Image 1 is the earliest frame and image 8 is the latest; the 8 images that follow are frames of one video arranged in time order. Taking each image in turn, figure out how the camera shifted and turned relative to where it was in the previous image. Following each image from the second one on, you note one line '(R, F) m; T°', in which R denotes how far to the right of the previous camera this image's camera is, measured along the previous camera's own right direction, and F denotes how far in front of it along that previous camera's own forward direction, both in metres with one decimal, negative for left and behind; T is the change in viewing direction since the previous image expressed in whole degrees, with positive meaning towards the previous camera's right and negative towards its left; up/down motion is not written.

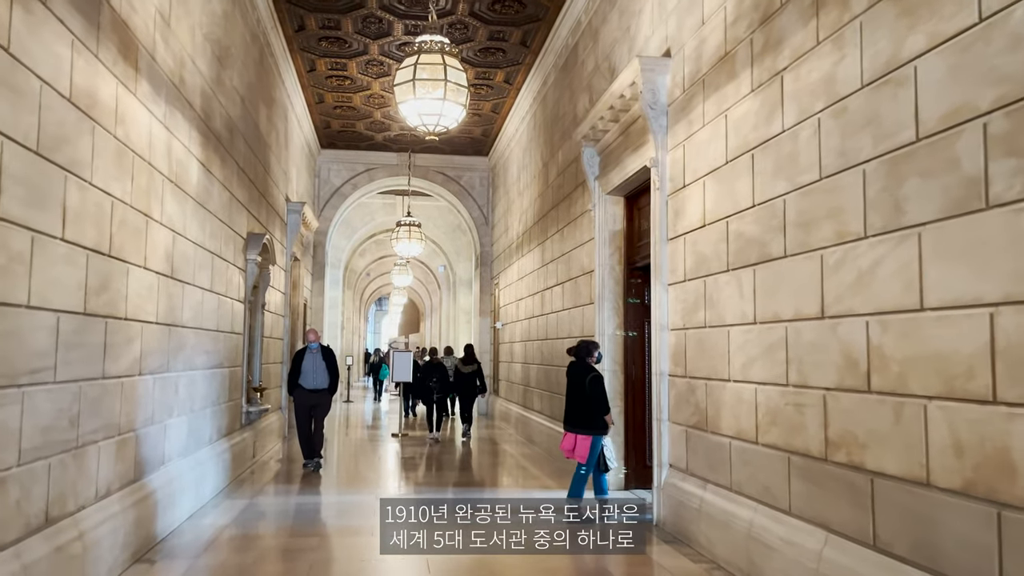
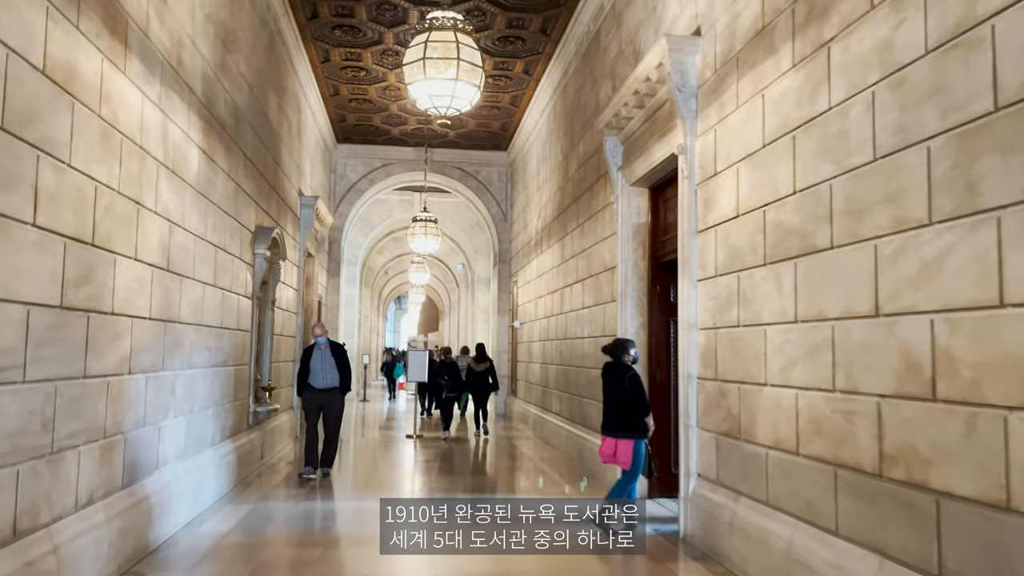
(0.0, +0.4) m; -1°
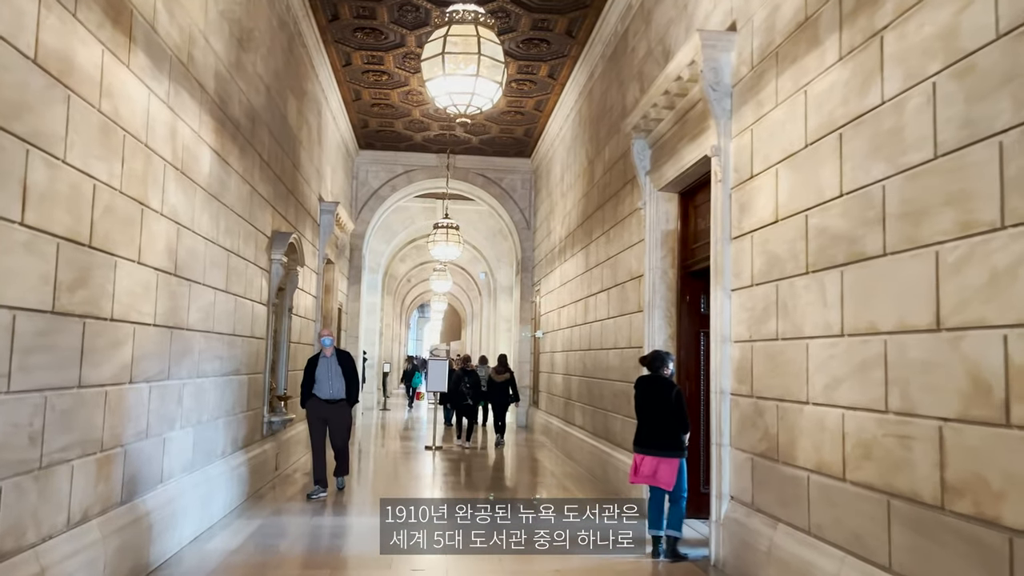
(0.0, +0.3) m; -2°
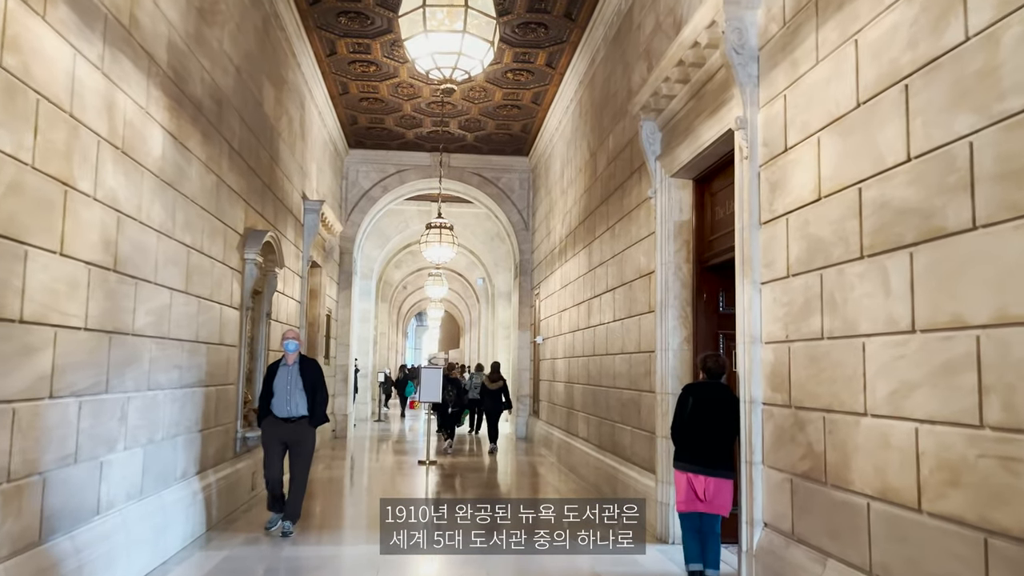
(0.0, +0.7) m; 0°
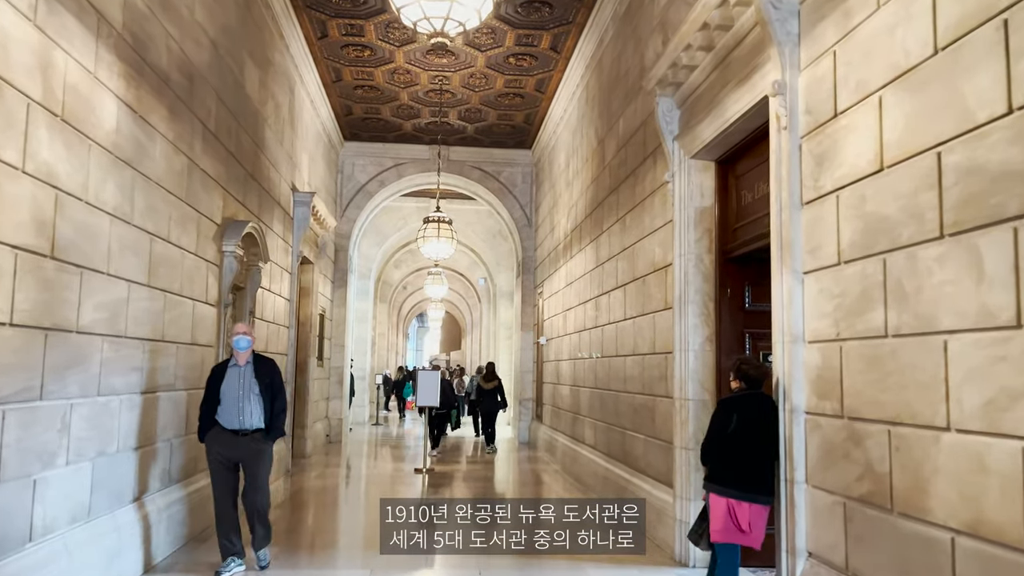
(0.0, +0.6) m; 0°
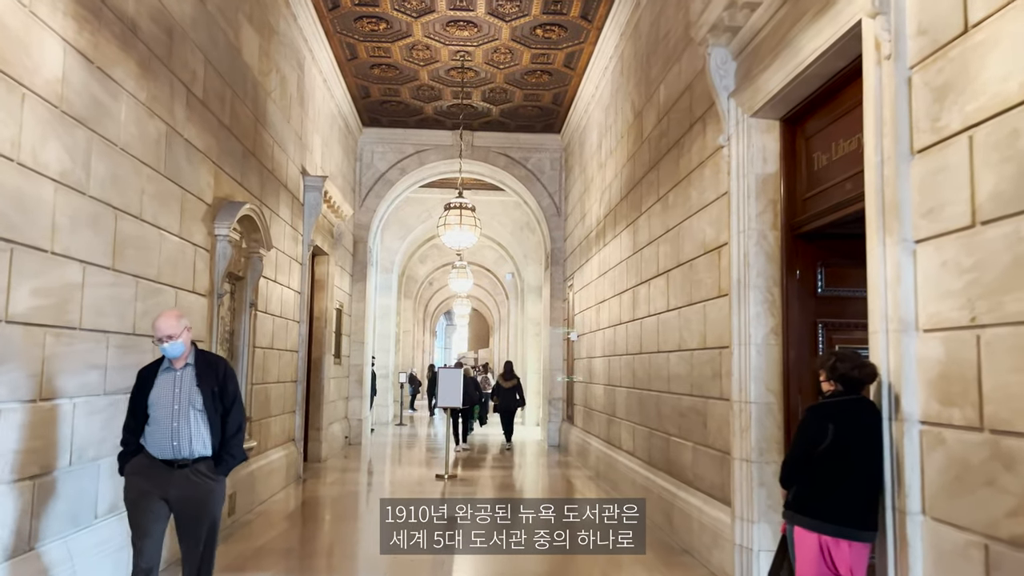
(0.0, +0.8) m; -2°
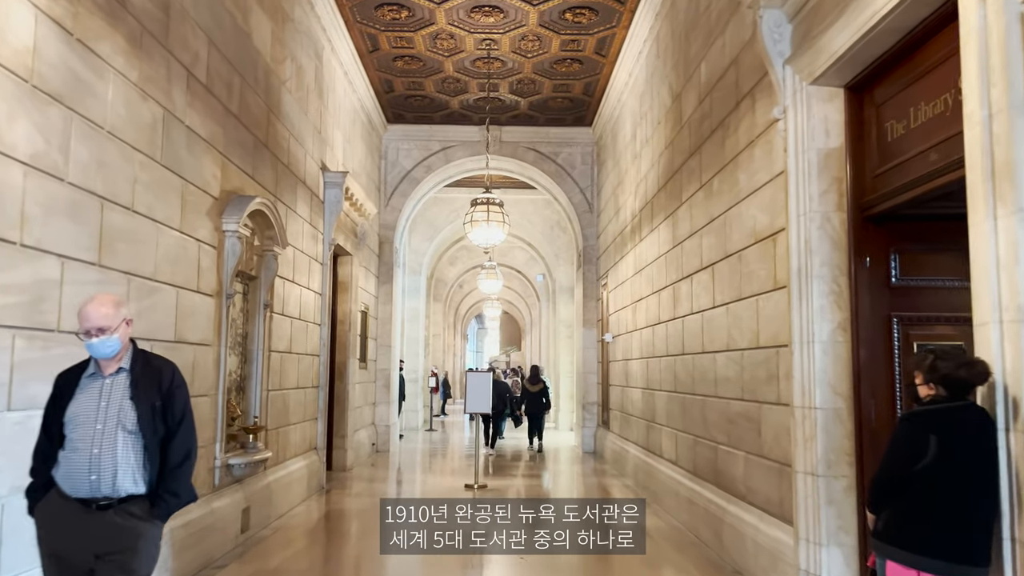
(0.0, +0.5) m; -2°
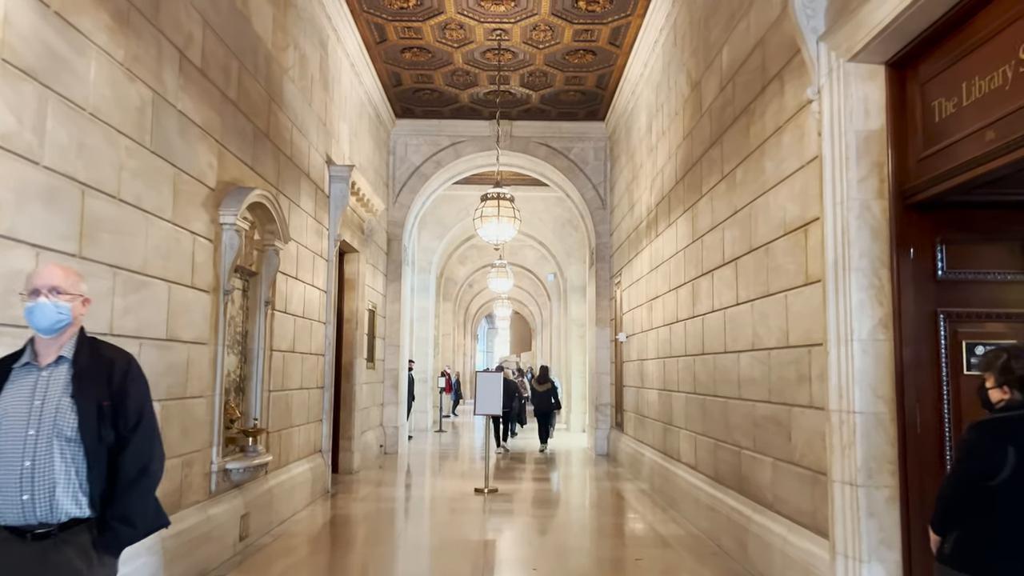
(0.0, +0.3) m; -1°
